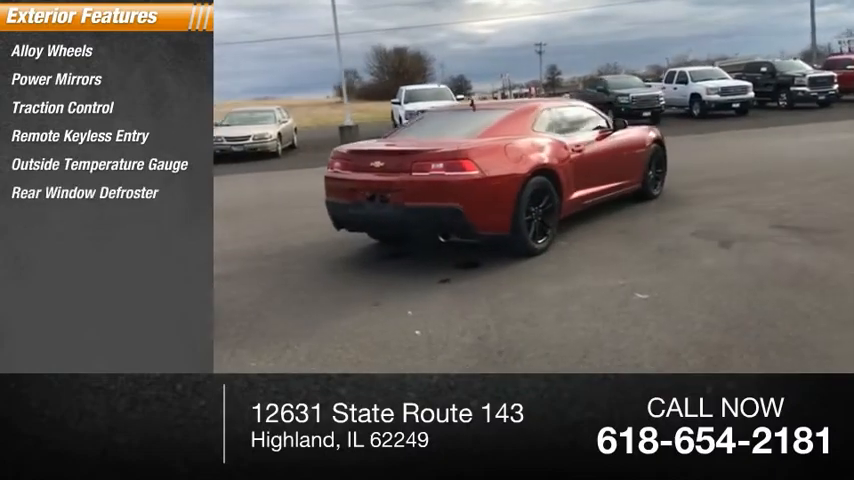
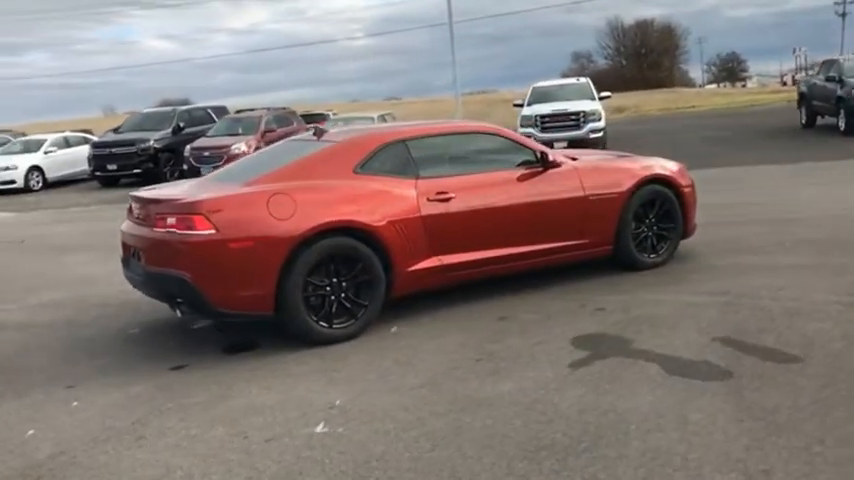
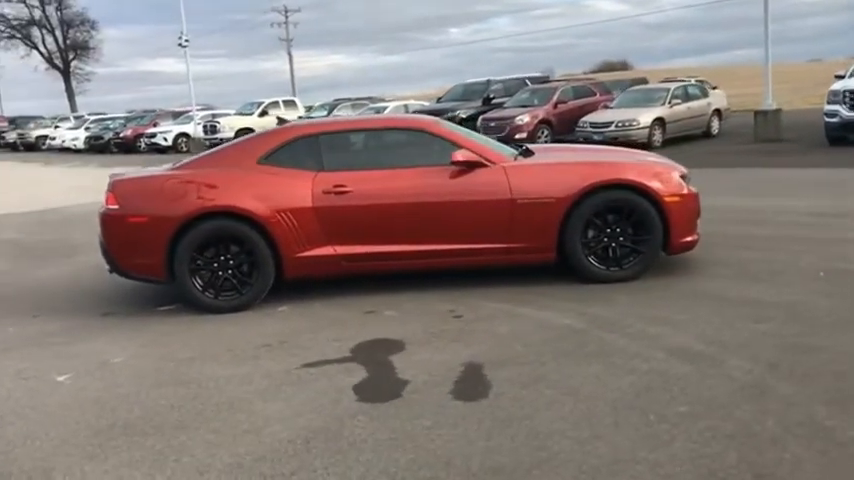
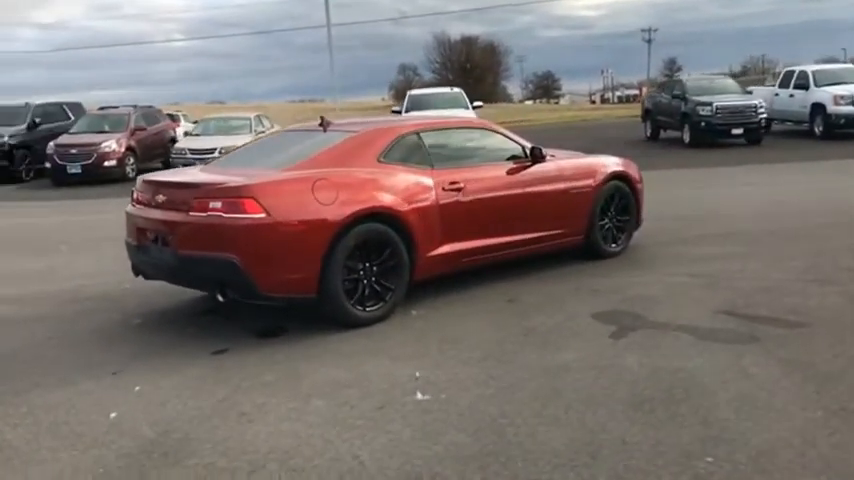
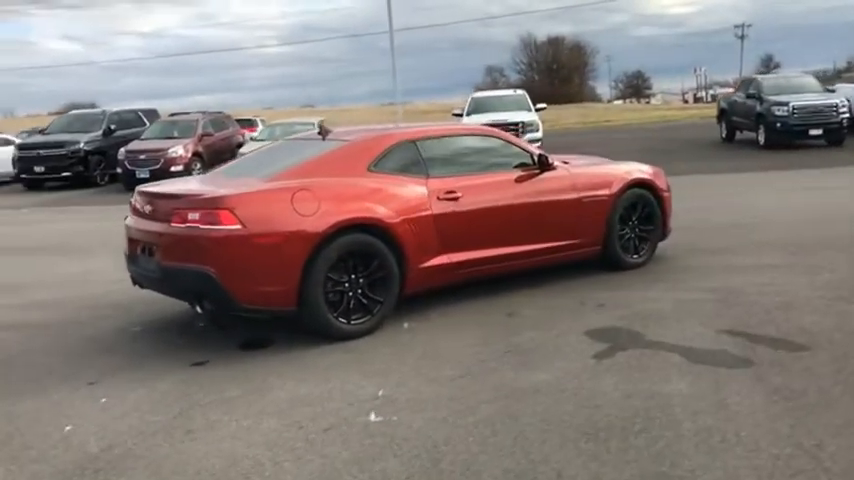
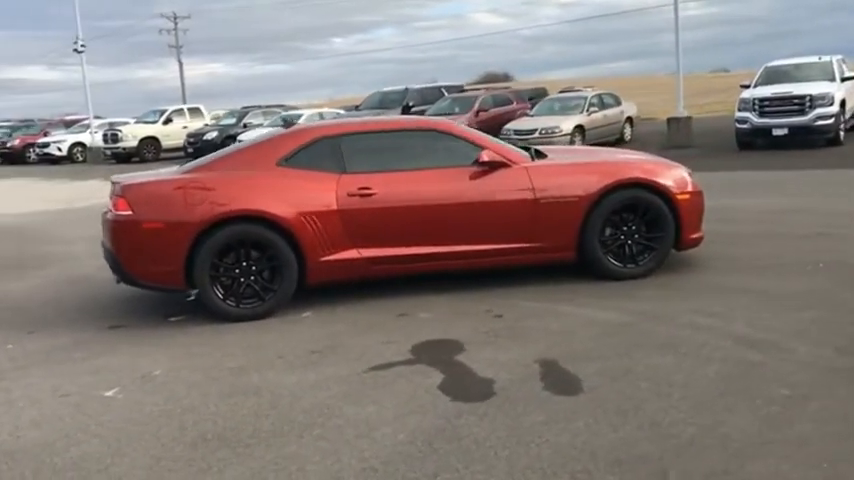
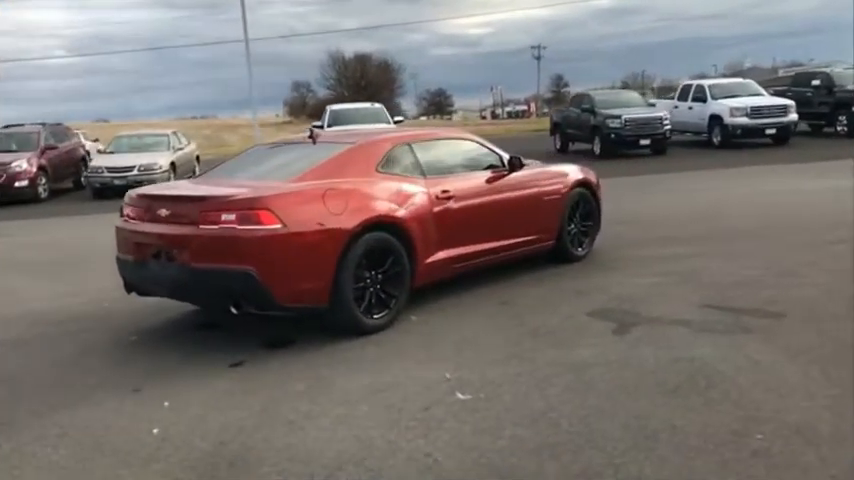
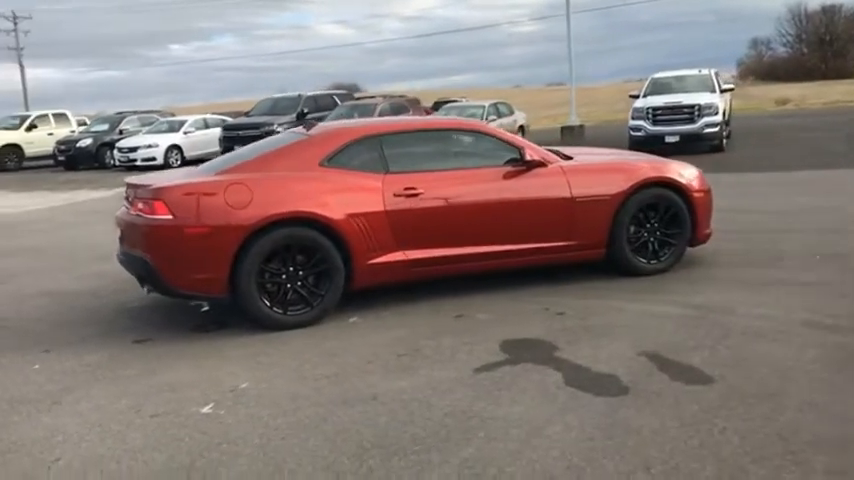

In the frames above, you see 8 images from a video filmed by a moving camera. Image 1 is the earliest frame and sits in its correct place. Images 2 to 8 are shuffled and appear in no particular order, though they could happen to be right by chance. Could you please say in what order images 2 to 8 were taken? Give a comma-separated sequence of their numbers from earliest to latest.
7, 4, 5, 2, 8, 6, 3
